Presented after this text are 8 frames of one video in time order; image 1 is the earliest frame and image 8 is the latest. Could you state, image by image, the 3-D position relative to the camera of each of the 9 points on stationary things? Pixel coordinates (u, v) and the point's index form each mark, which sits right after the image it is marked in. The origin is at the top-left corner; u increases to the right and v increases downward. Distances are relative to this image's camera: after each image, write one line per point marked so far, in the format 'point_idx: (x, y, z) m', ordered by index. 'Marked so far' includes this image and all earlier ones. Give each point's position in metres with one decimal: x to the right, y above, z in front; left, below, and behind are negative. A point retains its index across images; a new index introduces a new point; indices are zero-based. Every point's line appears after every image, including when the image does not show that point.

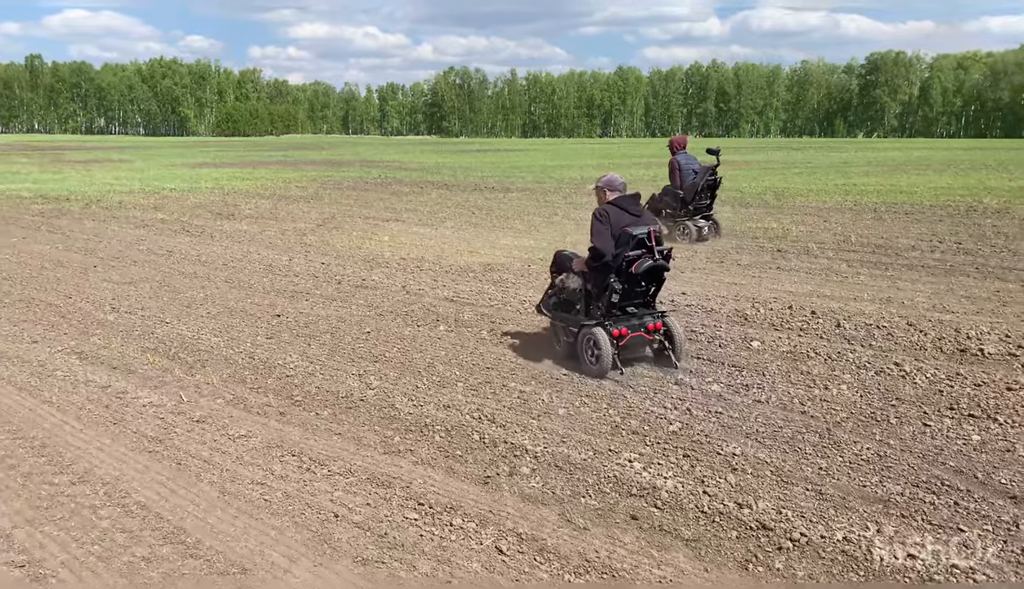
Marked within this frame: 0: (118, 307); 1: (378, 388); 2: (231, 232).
0: (-4.3, -0.1, +9.0) m
1: (-1.0, -0.7, +6.1) m
2: (-5.3, +1.2, +15.3) m
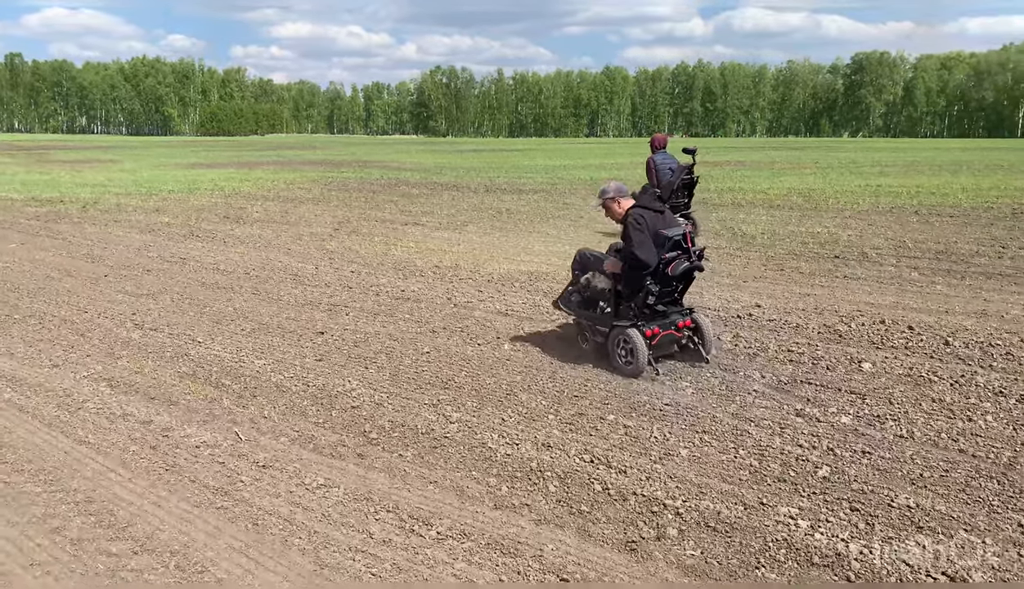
0: (-3.7, -0.3, +8.2) m
1: (-0.3, -0.8, +5.4) m
2: (-4.8, +1.0, +14.5) m
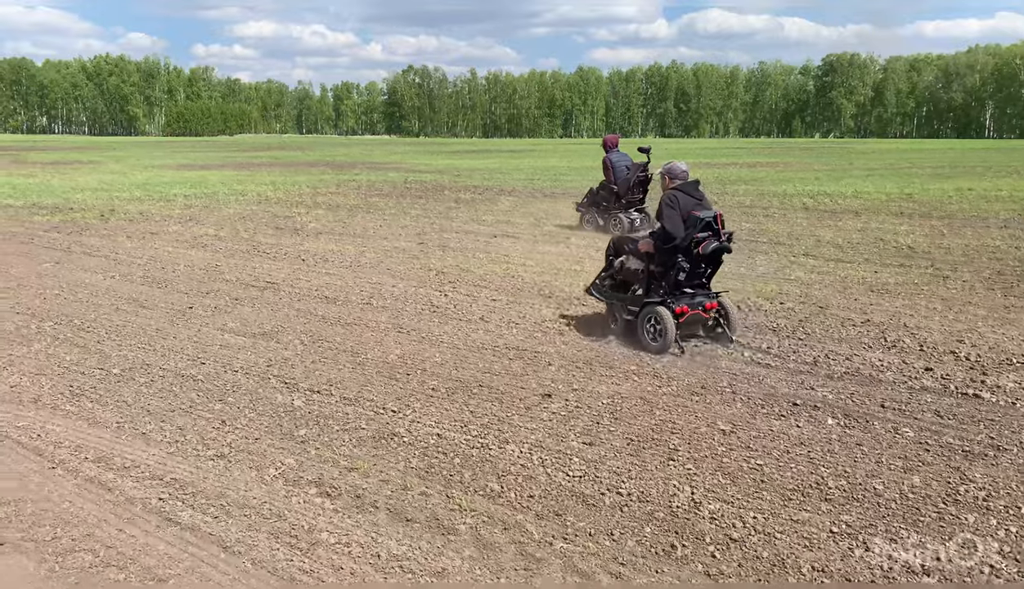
0: (-1.7, -0.7, +6.3) m
1: (+1.8, -1.2, +3.5) m
2: (-3.0, +0.6, +12.5) m
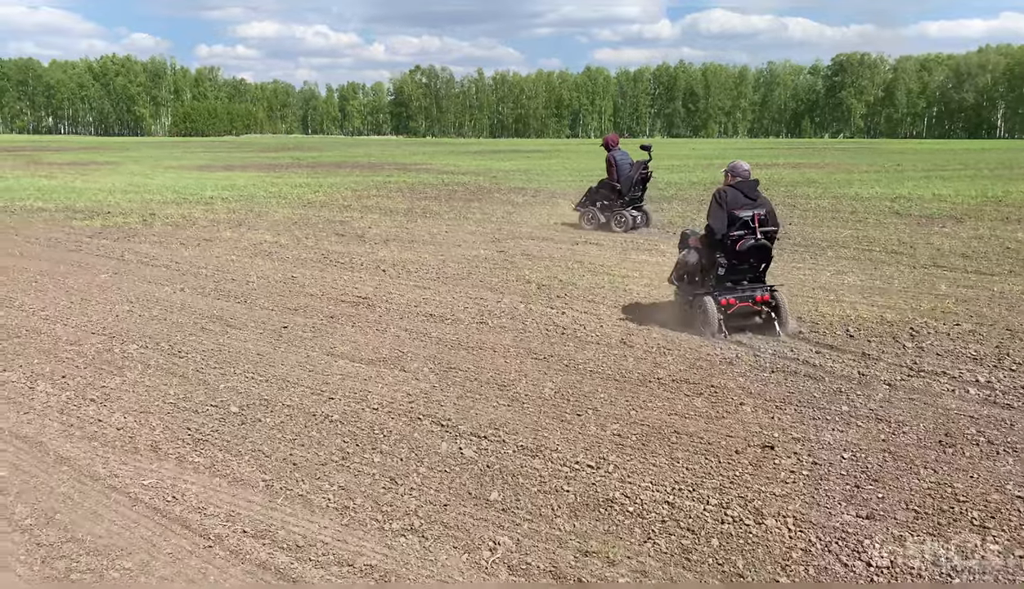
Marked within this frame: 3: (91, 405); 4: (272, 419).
0: (-0.4, -0.8, +5.3) m
1: (+3.1, -1.4, +2.6) m
2: (-1.6, +0.5, +11.6) m
3: (-3.1, -0.8, +5.9) m
4: (-1.6, -0.8, +5.6) m
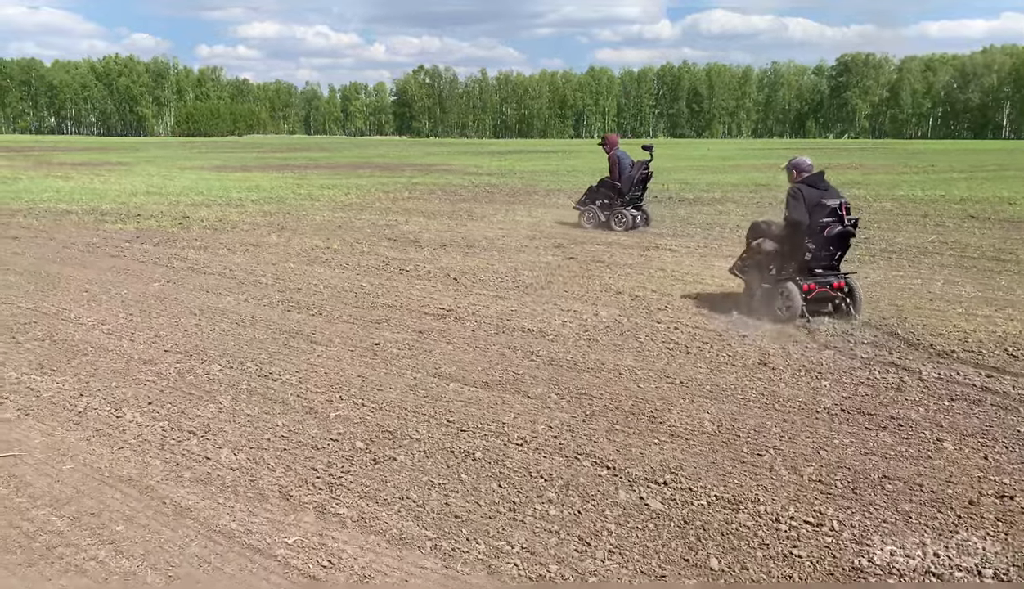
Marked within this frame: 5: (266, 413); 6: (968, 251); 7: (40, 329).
0: (+0.6, -1.0, +4.7) m
1: (+4.1, -1.5, +1.9) m
2: (-0.6, +0.3, +10.9) m
3: (-2.1, -0.9, +5.3) m
4: (-0.6, -1.0, +4.9) m
5: (-1.7, -0.8, +5.7) m
6: (+6.4, +0.6, +11.3) m
7: (-4.8, -0.4, +8.2) m
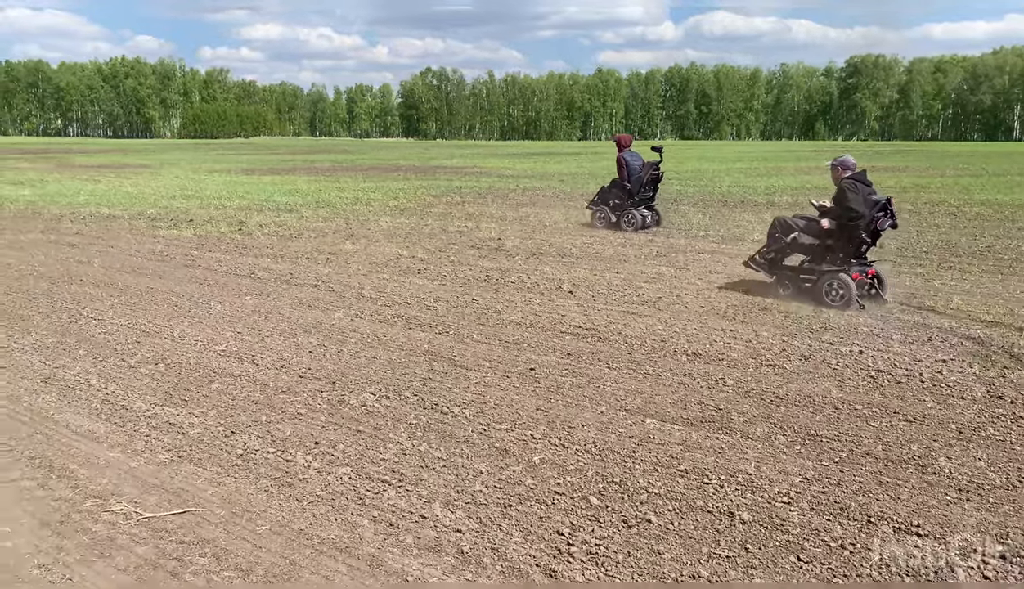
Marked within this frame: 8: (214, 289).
0: (+2.0, -1.1, +3.9) m
1: (+5.4, -1.7, +1.1) m
2: (+0.8, +0.2, +10.2) m
3: (-0.7, -1.1, +4.5) m
4: (+0.7, -1.1, +4.1) m
5: (-0.3, -1.0, +5.0) m
6: (+7.8, +0.4, +10.5) m
7: (-3.3, -0.5, +7.5) m
8: (-3.8, +0.1, +10.3) m
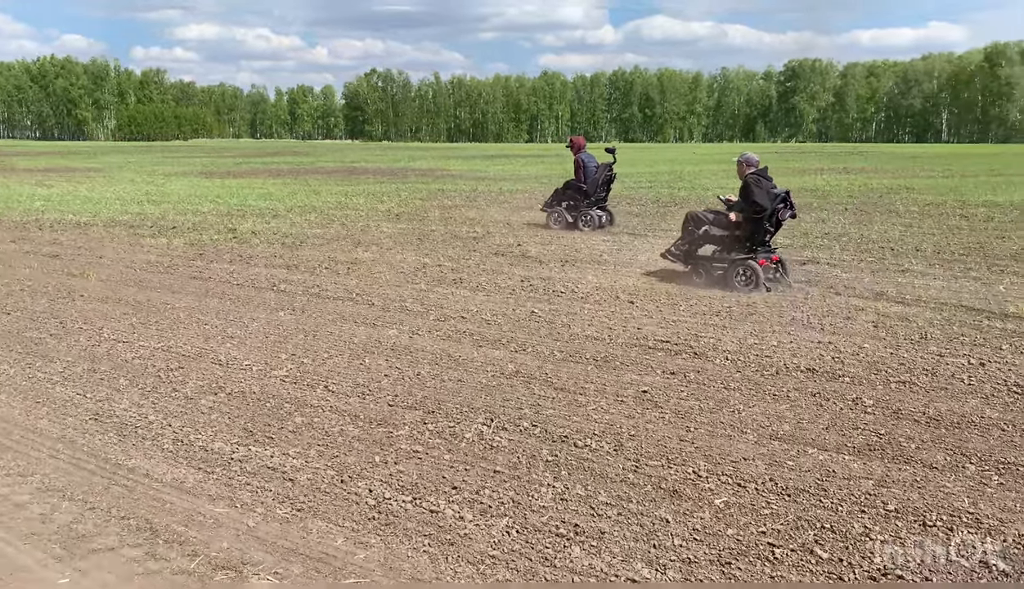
0: (+3.0, -1.2, +3.5) m
1: (+6.6, -1.7, +0.9) m
2: (+1.4, 0.0, +9.6) m
3: (+0.3, -1.2, +3.9) m
4: (+1.8, -1.2, +3.6) m
5: (+0.6, -1.1, +4.4) m
6: (+8.3, +0.4, +10.4) m
7: (-2.6, -0.7, +6.7) m
8: (-3.2, -0.1, +9.4) m
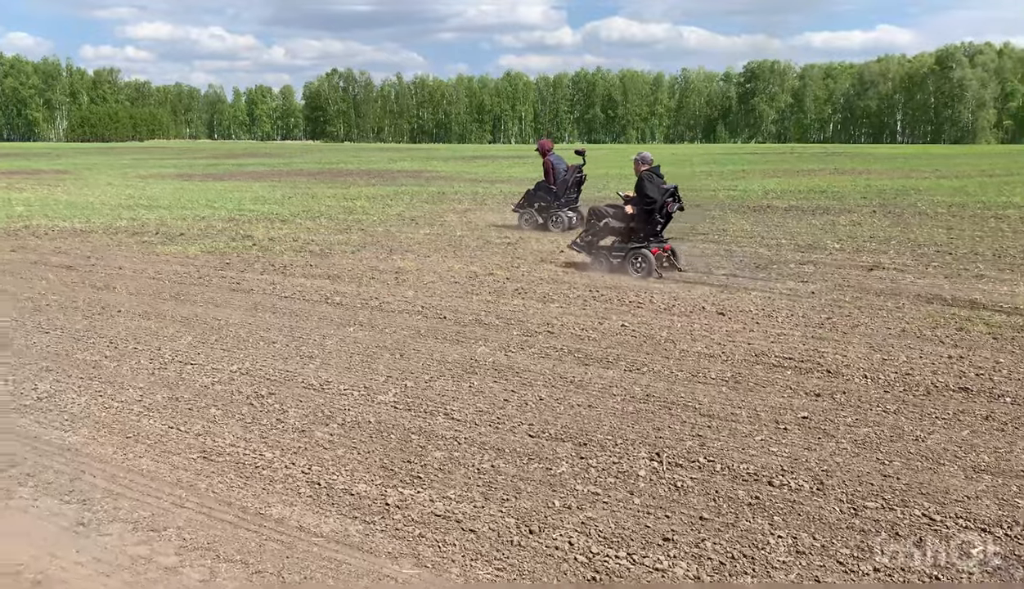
0: (+4.1, -1.3, +3.1) m
1: (+7.9, -1.8, +0.7) m
2: (+2.3, -0.1, +9.2) m
3: (+1.4, -1.3, +3.4) m
4: (+2.9, -1.3, +3.2) m
5: (+1.7, -1.2, +3.9) m
6: (+9.2, +0.4, +10.3) m
7: (-1.6, -0.8, +6.1) m
8: (-2.3, -0.3, +8.8) m
